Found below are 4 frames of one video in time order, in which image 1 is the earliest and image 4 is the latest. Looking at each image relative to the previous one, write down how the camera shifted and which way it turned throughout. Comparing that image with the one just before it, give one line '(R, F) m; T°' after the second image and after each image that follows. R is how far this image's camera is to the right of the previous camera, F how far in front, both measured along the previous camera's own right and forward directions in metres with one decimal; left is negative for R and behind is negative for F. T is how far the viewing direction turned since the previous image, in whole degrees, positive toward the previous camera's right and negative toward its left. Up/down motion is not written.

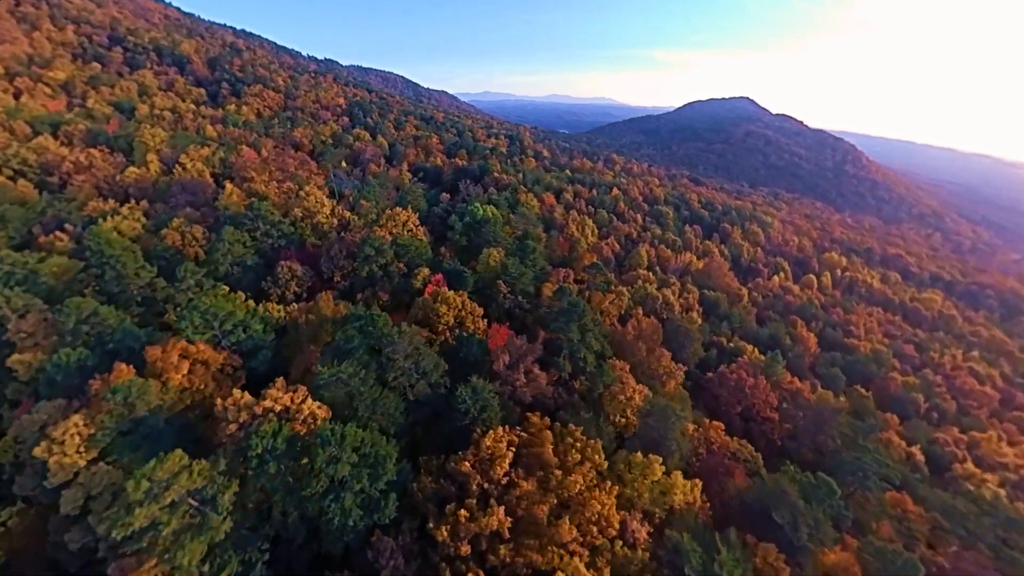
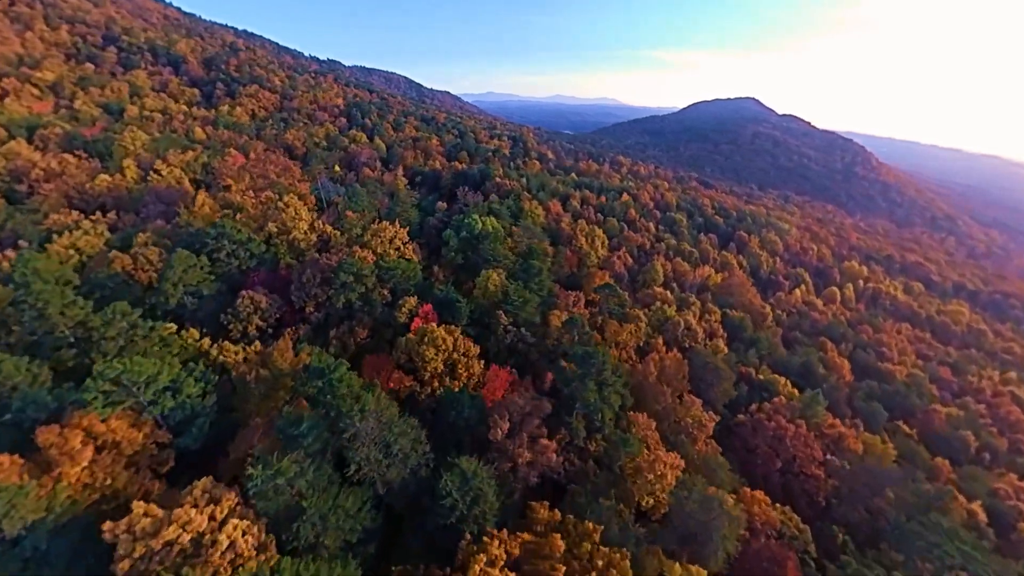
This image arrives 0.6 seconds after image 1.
(+0.1, +5.6) m; 0°
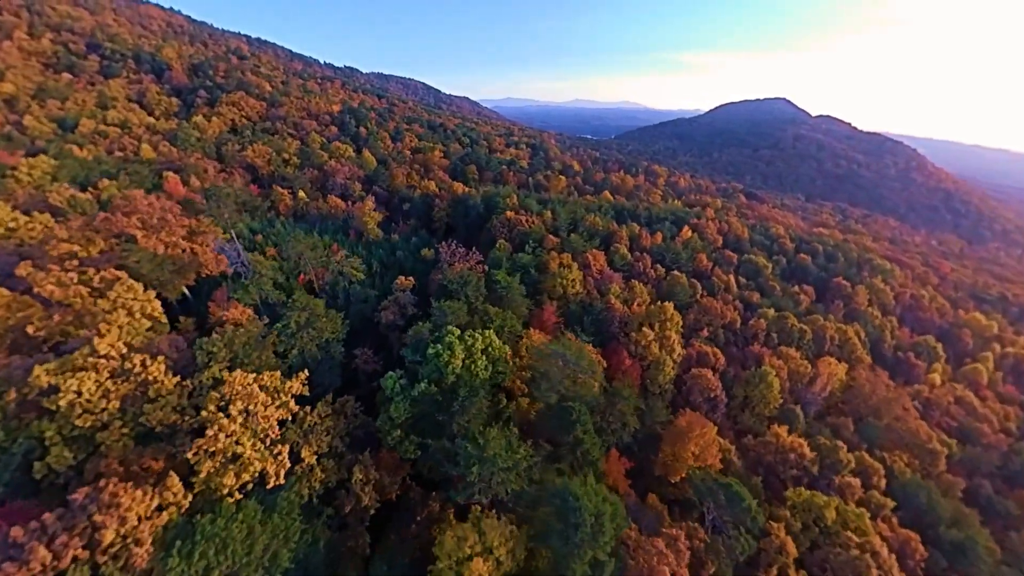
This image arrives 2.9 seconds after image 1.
(+0.3, +22.9) m; -2°
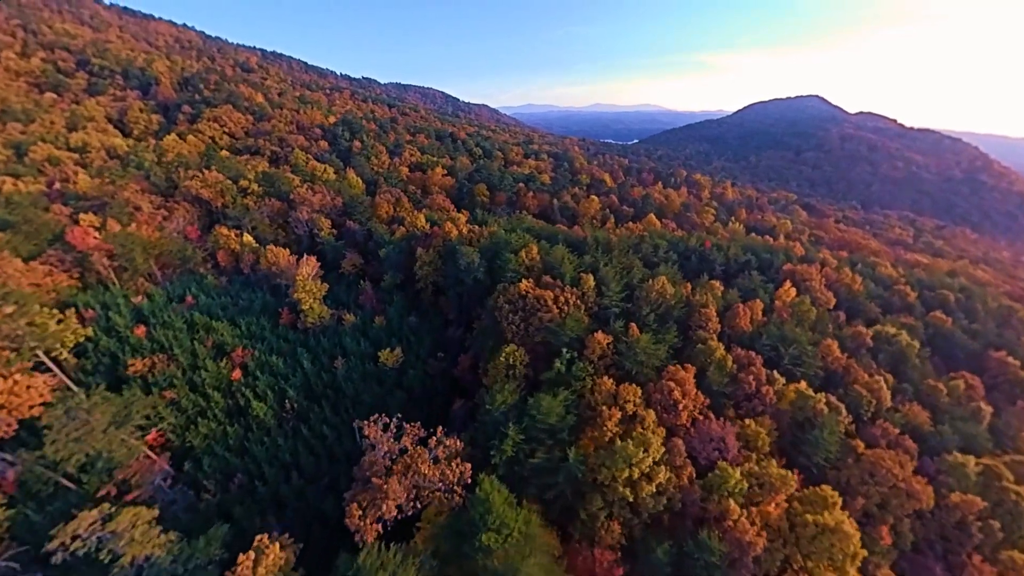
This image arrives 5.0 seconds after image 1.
(+0.4, +19.4) m; -3°
